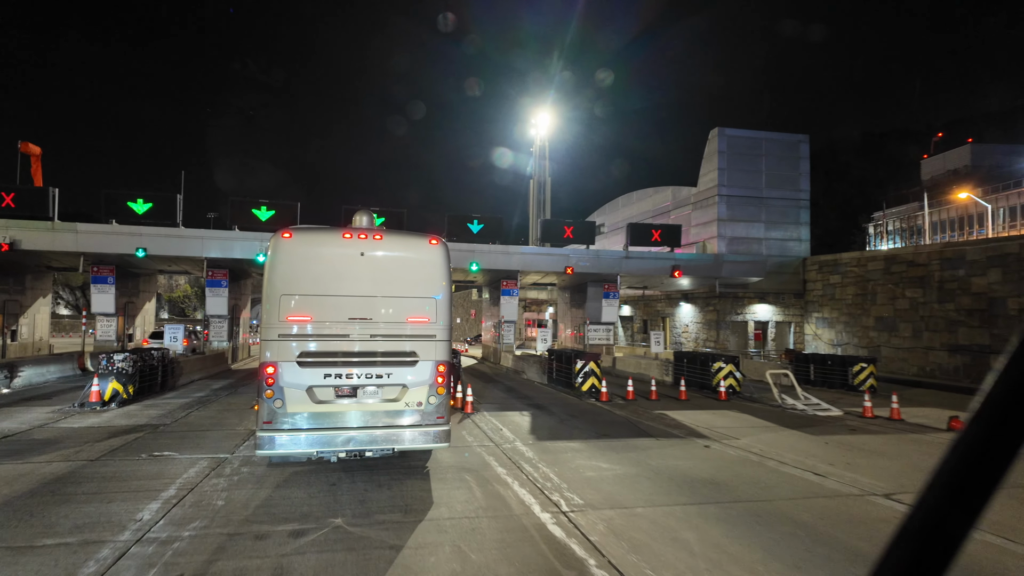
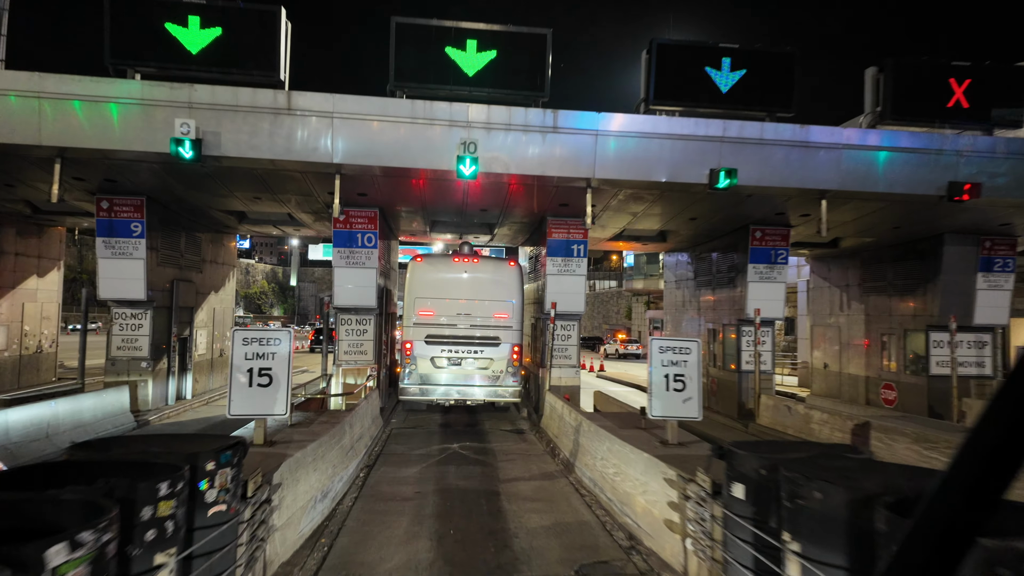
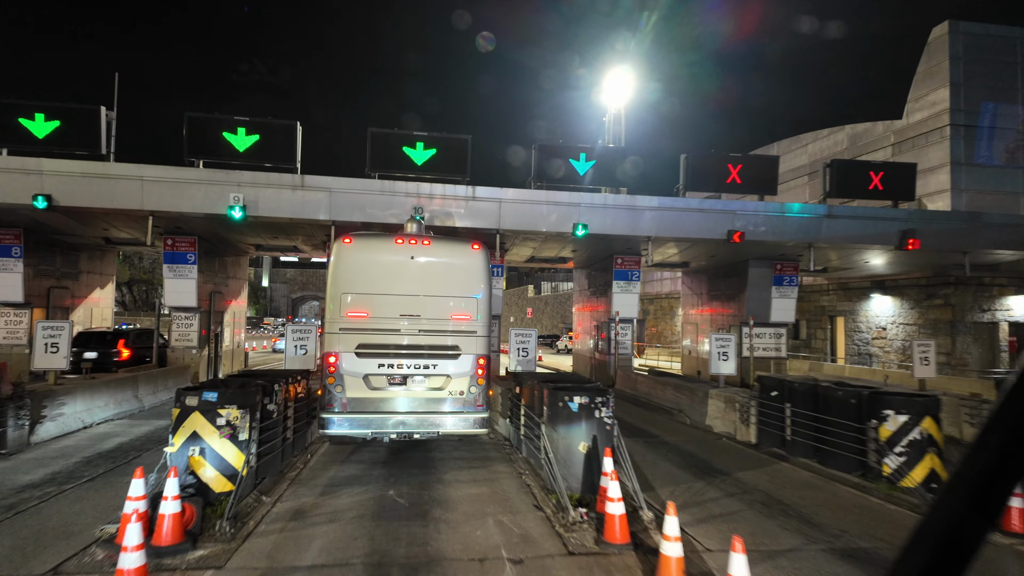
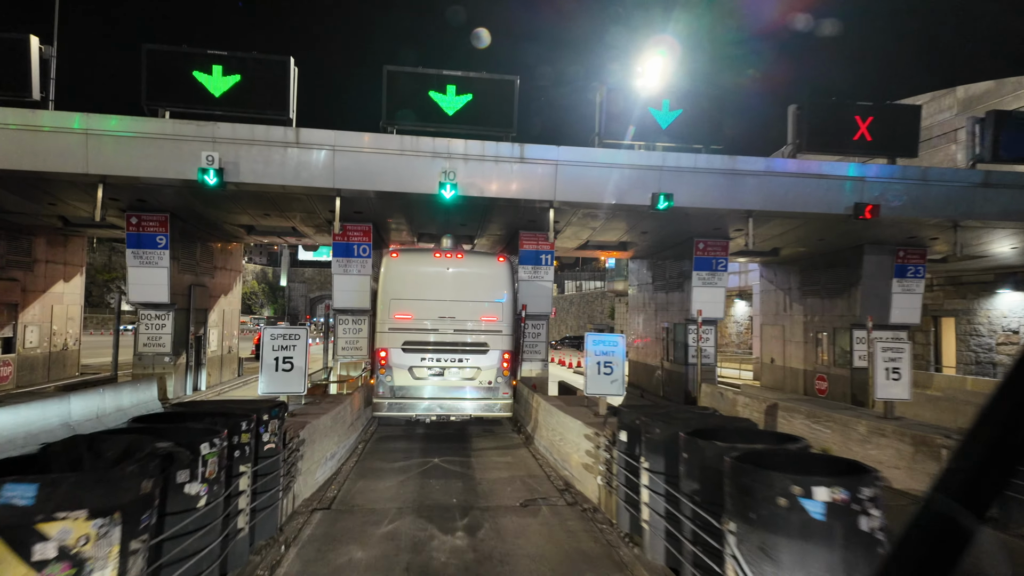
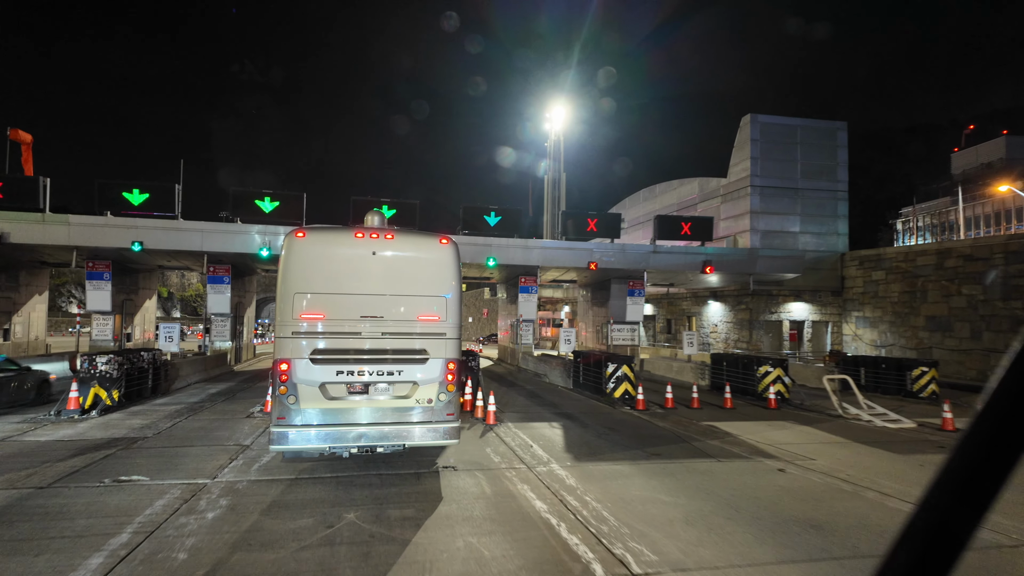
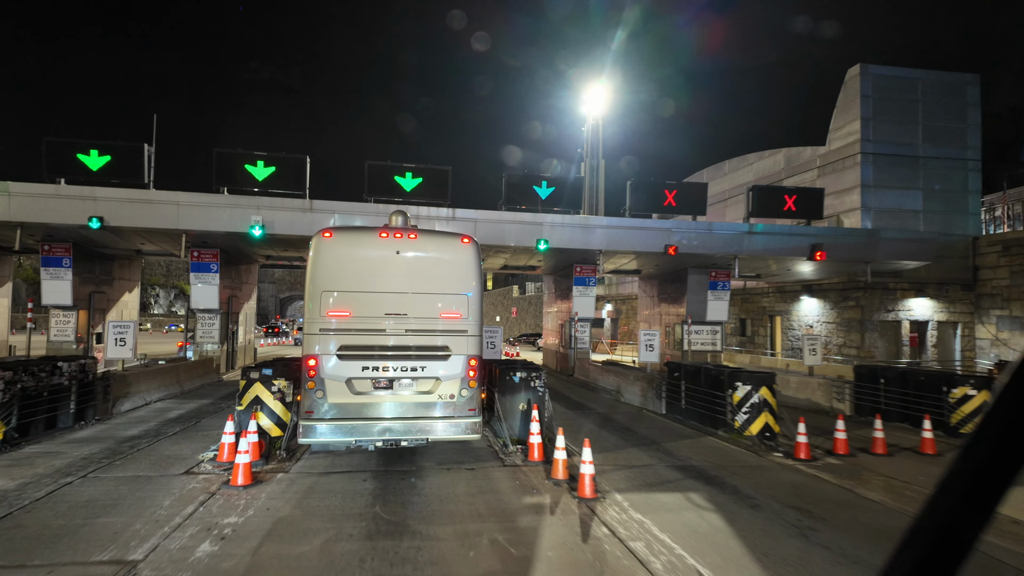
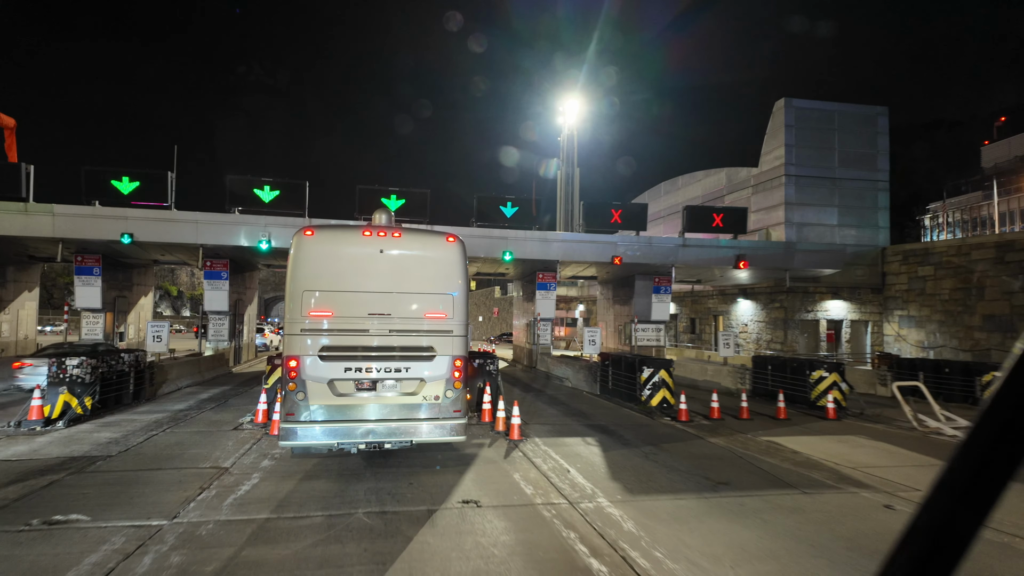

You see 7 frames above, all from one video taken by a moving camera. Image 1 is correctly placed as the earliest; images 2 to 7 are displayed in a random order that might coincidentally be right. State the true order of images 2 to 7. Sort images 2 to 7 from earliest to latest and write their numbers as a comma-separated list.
5, 7, 6, 3, 4, 2
